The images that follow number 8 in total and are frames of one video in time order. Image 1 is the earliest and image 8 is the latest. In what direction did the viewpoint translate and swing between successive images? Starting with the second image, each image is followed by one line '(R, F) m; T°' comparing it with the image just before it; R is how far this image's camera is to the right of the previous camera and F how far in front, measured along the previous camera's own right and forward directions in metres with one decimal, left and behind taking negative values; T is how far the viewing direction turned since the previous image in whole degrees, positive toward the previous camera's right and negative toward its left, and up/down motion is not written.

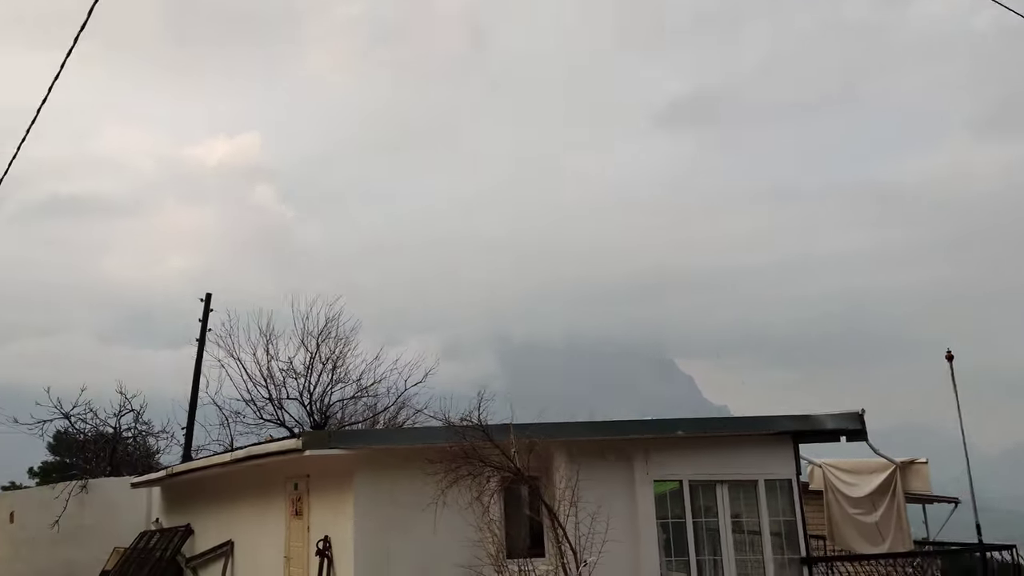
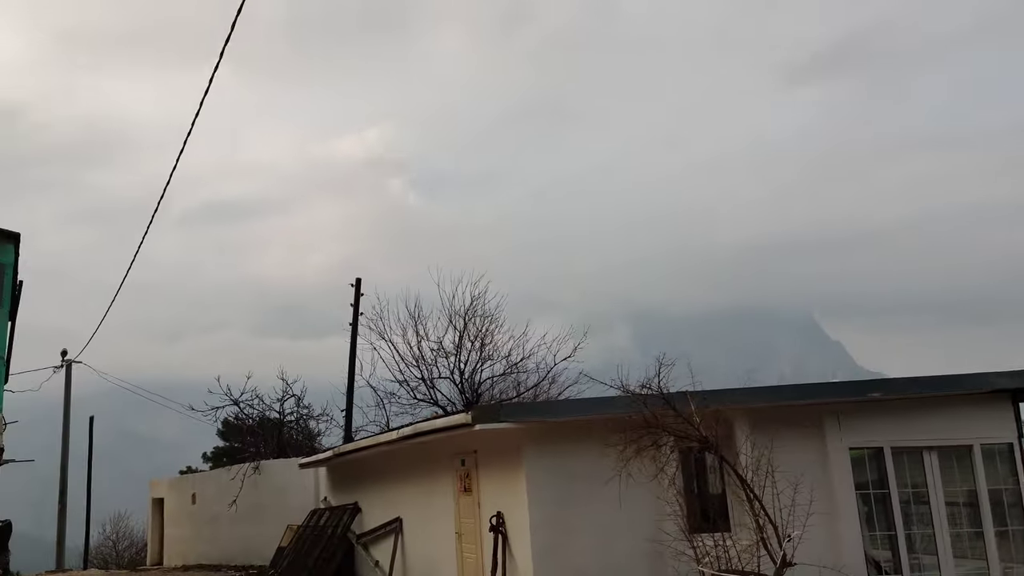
(-0.4, +0.3) m; -9°
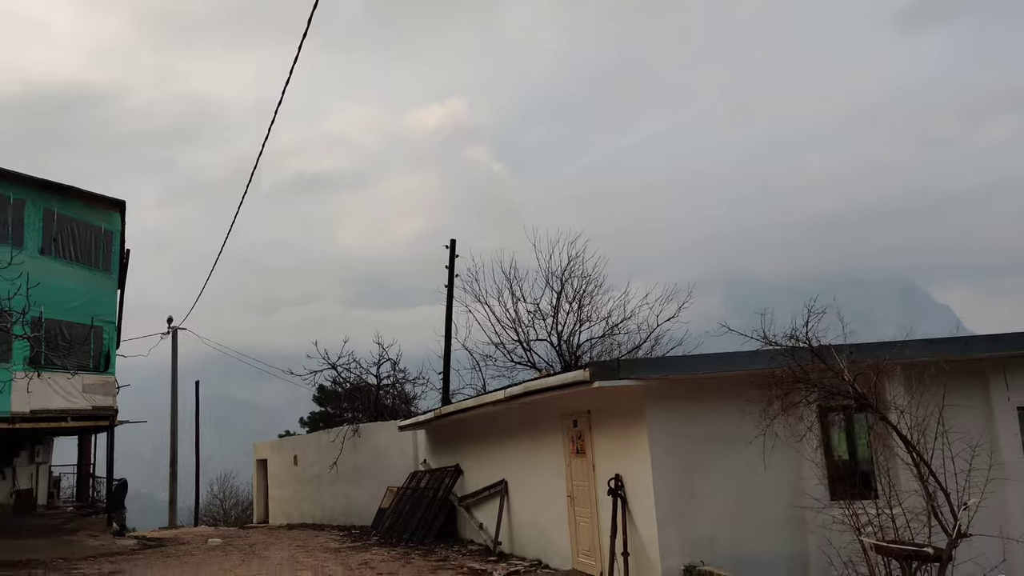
(-0.3, +0.5) m; -6°
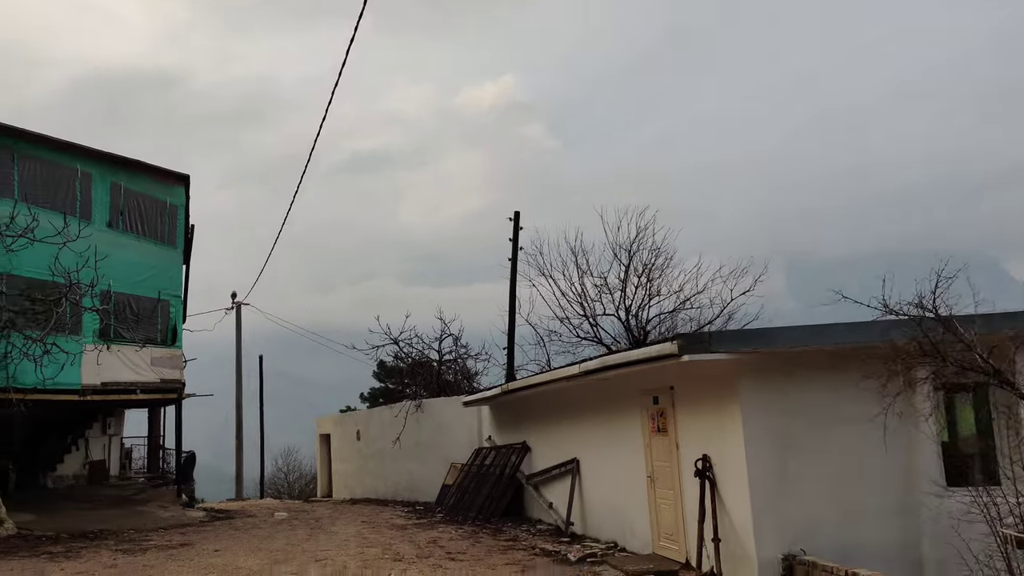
(-0.2, +0.4) m; -4°
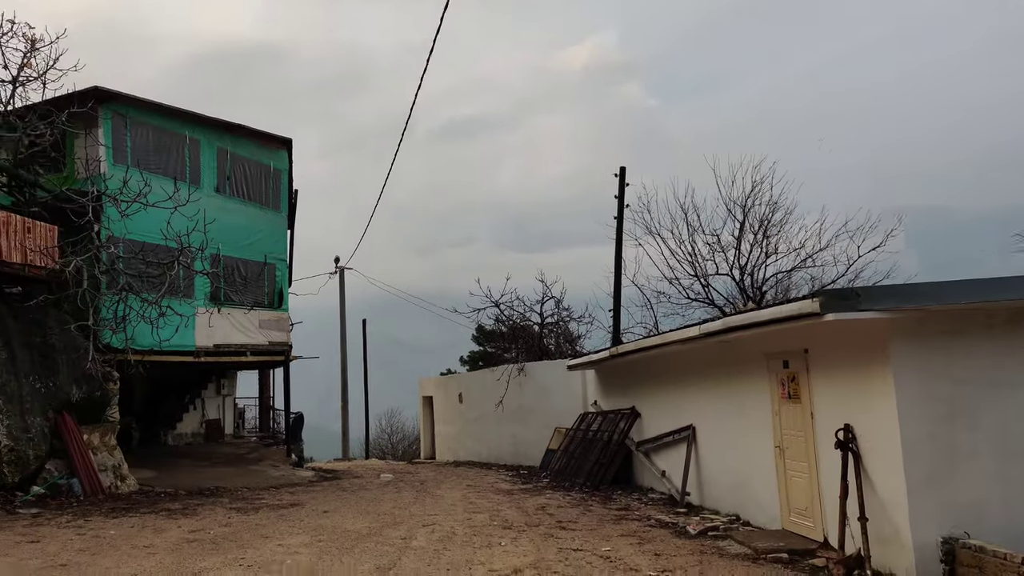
(-0.2, +0.5) m; -7°
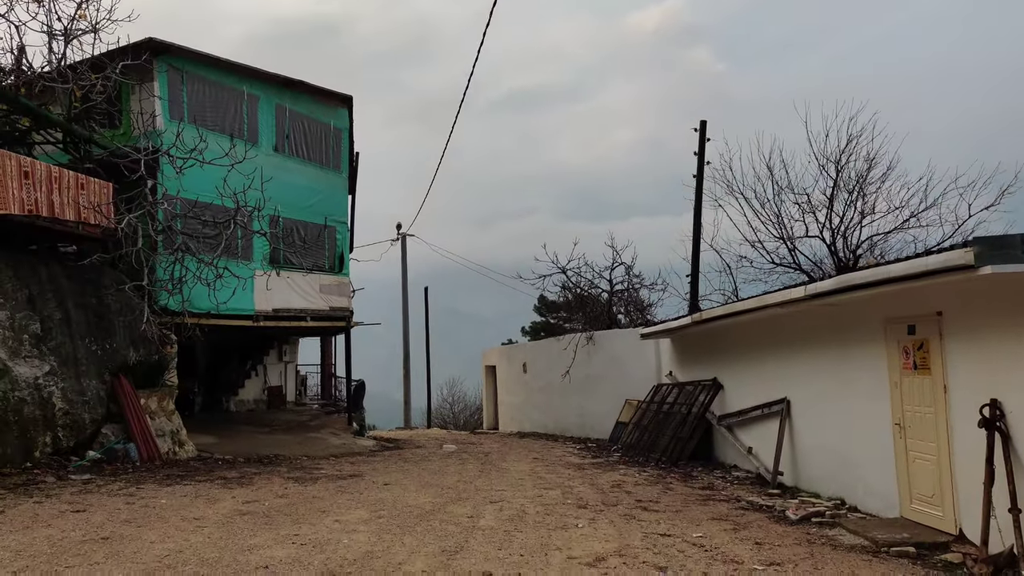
(-0.2, +0.8) m; -4°
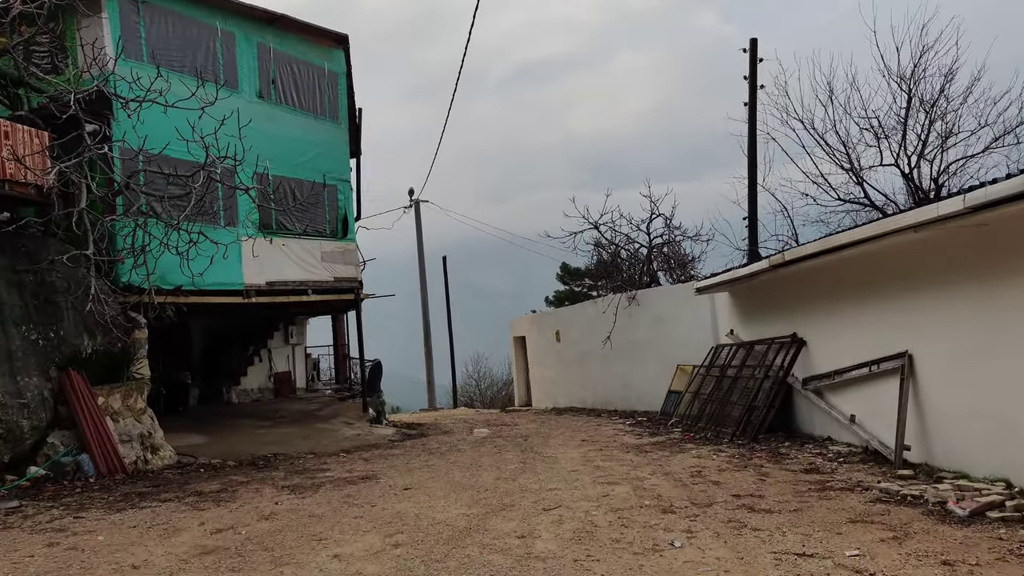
(-0.2, +1.9) m; -1°
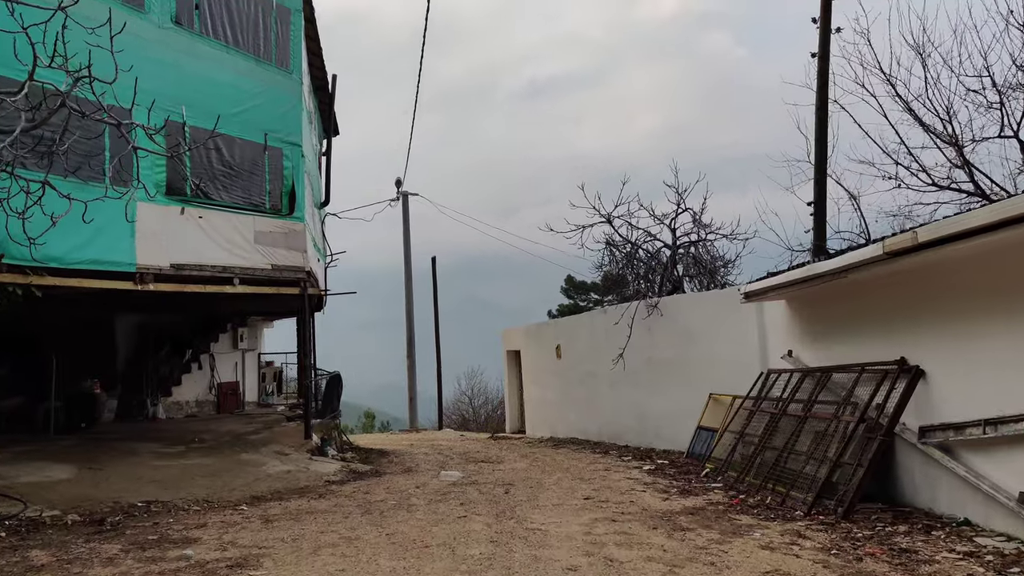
(+0.2, +2.8) m; 0°
